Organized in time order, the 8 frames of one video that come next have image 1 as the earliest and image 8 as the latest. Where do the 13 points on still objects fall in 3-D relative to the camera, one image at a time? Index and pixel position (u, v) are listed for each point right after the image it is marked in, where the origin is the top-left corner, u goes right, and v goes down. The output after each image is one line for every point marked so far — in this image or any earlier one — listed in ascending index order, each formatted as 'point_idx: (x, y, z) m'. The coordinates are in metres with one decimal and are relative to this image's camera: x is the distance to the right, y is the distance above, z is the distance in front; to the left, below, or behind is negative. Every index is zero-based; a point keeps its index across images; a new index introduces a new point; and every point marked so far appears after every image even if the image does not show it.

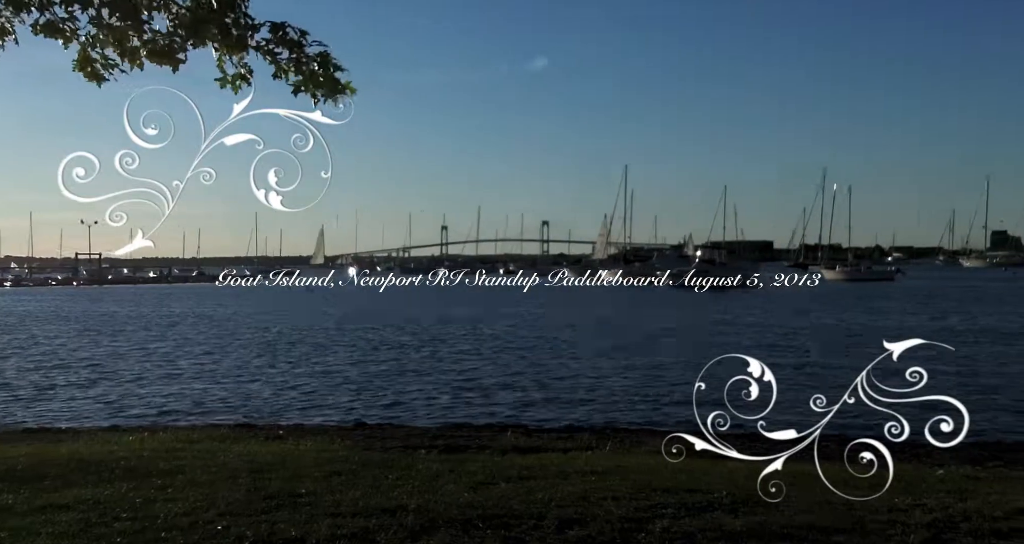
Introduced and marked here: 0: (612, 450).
0: (+1.4, -2.1, +13.4) m
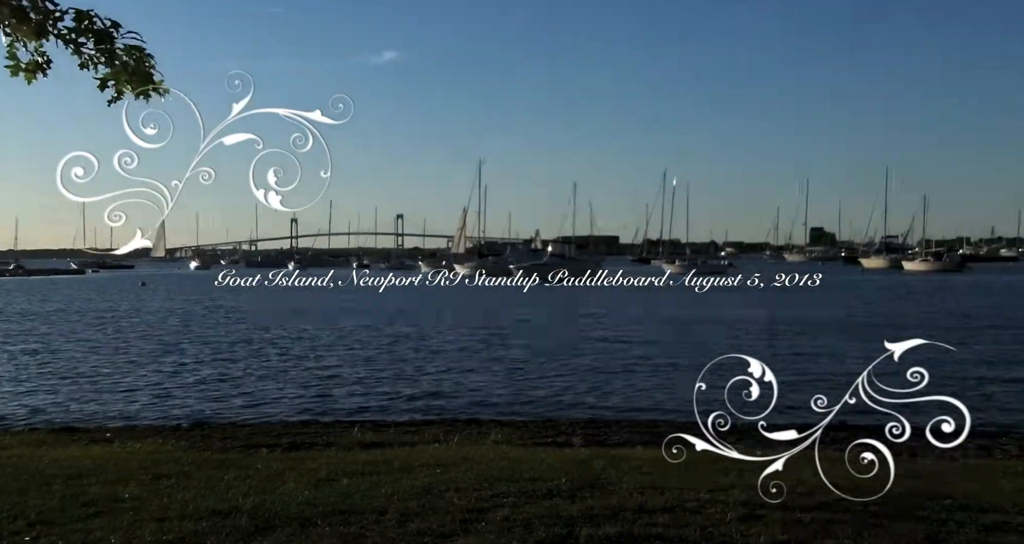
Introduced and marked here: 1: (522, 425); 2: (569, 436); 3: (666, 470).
0: (-0.3, -2.1, +13.7) m
1: (+0.1, -2.2, +16.7) m
2: (+0.7, -2.3, +15.9) m
3: (+1.6, -2.1, +12.3) m
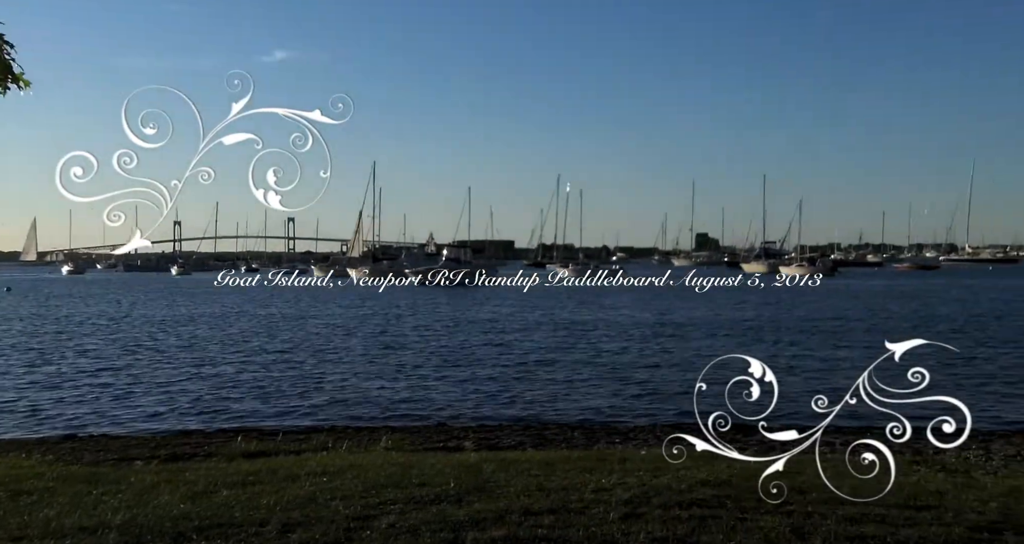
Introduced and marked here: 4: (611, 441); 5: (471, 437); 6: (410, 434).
0: (-1.6, -2.1, +13.6) m
1: (-1.5, -2.3, +16.6) m
2: (-0.8, -2.3, +15.8) m
3: (+0.4, -2.1, +12.4) m
4: (+1.5, -2.6, +18.1) m
5: (-0.6, -2.3, +16.2) m
6: (-1.5, -2.3, +16.1) m
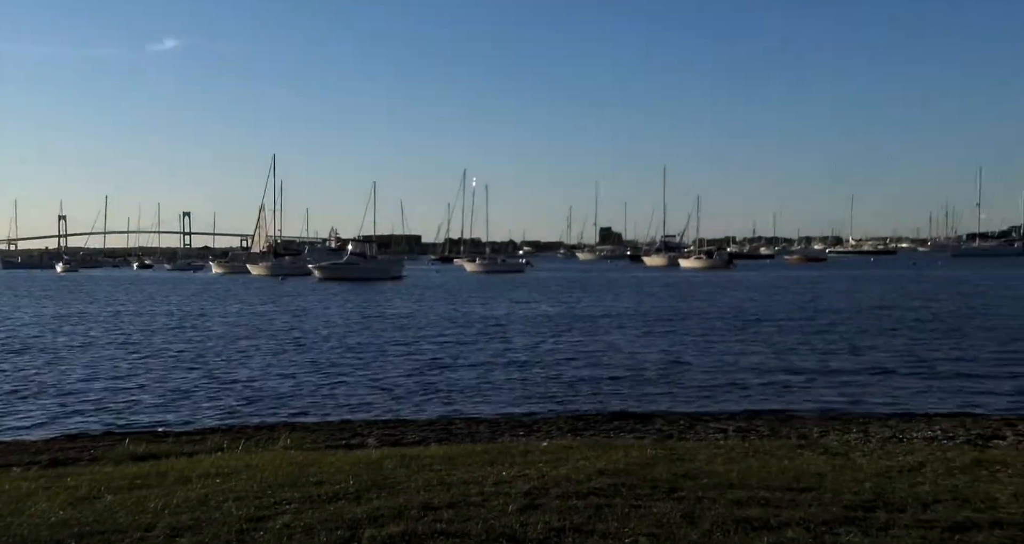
0: (-2.7, -2.1, +13.4) m
1: (-2.8, -2.2, +16.4) m
2: (-2.0, -2.3, +15.7) m
3: (-0.6, -2.1, +12.3) m
4: (0.0, -2.5, +18.1) m
5: (-1.9, -2.3, +16.1) m
6: (-2.8, -2.2, +15.9) m
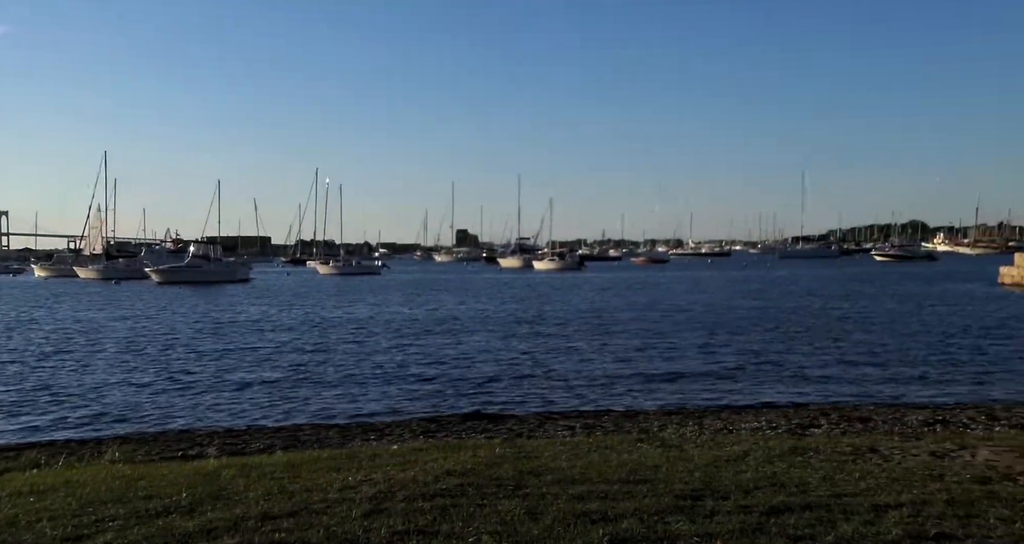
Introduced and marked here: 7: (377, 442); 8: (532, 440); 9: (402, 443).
0: (-4.3, -2.1, +12.6) m
1: (-4.8, -2.3, +15.5) m
2: (-3.9, -2.3, +14.9) m
3: (-2.1, -2.1, +11.7) m
4: (-2.2, -2.6, +17.6) m
5: (-3.9, -2.3, +15.3) m
6: (-4.7, -2.3, +15.0) m
7: (-2.1, -2.6, +17.7) m
8: (+0.4, -2.7, +18.5) m
9: (-1.7, -2.7, +18.2) m
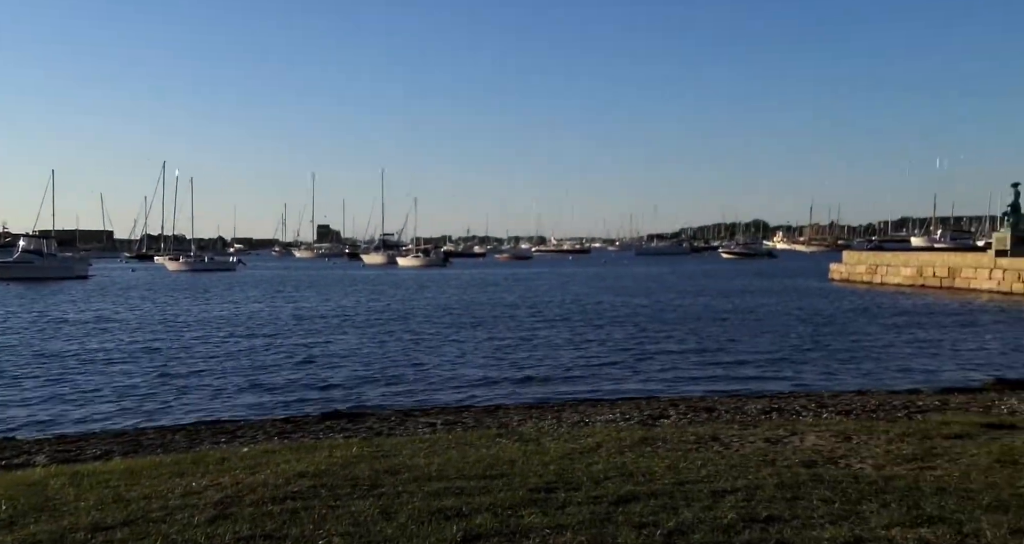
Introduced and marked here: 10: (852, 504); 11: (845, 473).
0: (-5.8, -2.1, +11.6) m
1: (-6.7, -2.2, +14.5) m
2: (-5.7, -2.2, +13.9) m
3: (-3.6, -2.1, +11.0) m
4: (-4.3, -2.5, +16.8) m
5: (-5.7, -2.3, +14.4) m
6: (-6.5, -2.2, +14.0) m
7: (-4.2, -2.6, +17.0) m
8: (-1.9, -2.6, +18.0) m
9: (-3.9, -2.6, +17.5) m
10: (+3.5, -2.3, +11.7) m
11: (+3.8, -2.2, +13.1) m
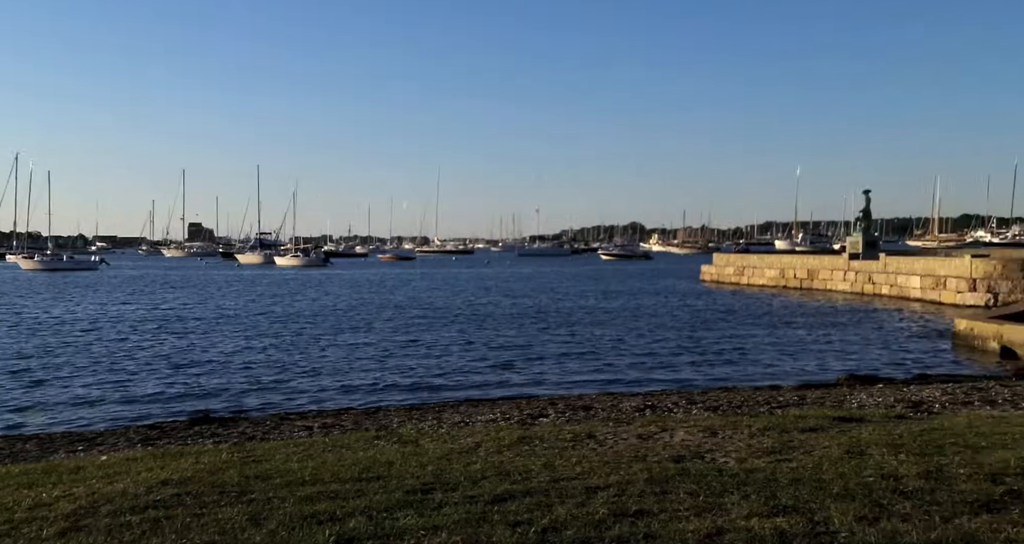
0: (-7.2, -2.1, +10.7) m
1: (-8.3, -2.2, +13.5) m
2: (-7.3, -2.2, +13.0) m
3: (-4.8, -2.1, +10.3) m
4: (-6.2, -2.5, +16.0) m
5: (-7.3, -2.2, +13.4) m
6: (-8.0, -2.2, +13.0) m
7: (-6.1, -2.5, +16.2) m
8: (-3.8, -2.6, +17.5) m
9: (-5.9, -2.6, +16.8) m
10: (+2.1, -2.3, +11.7) m
11: (+2.3, -2.2, +13.1) m
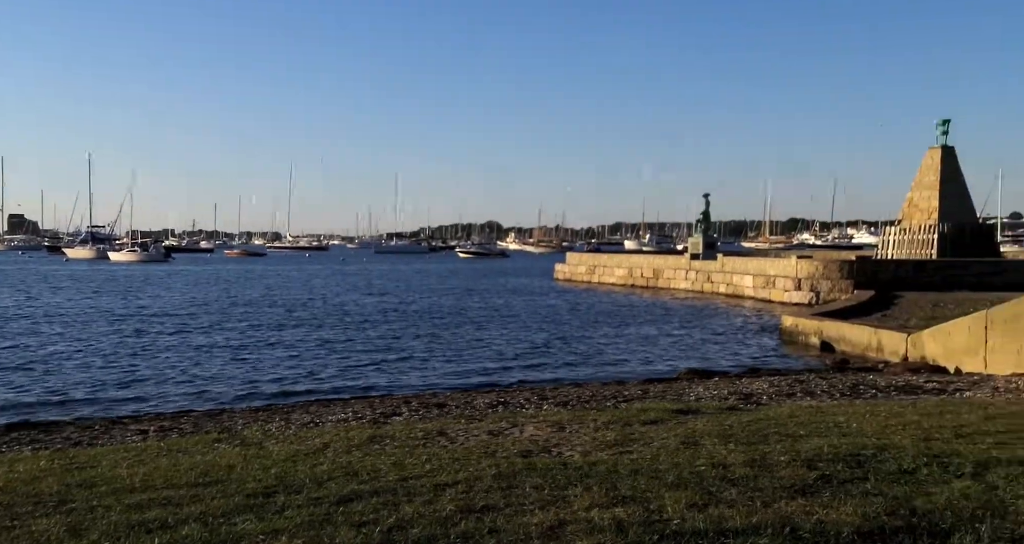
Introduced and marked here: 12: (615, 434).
0: (-8.7, -2.0, +9.1) m
1: (-10.1, -2.1, +11.7) m
2: (-9.1, -2.2, +11.4) m
3: (-6.3, -2.0, +9.0) m
4: (-8.4, -2.4, +14.5) m
5: (-9.2, -2.2, +11.8) m
6: (-9.8, -2.1, +11.3) m
7: (-8.3, -2.5, +14.7) m
8: (-6.2, -2.6, +16.2) m
9: (-8.2, -2.6, +15.3) m
10: (+0.4, -2.3, +11.3) m
11: (+0.4, -2.2, +12.7) m
12: (+1.3, -2.2, +14.3) m
